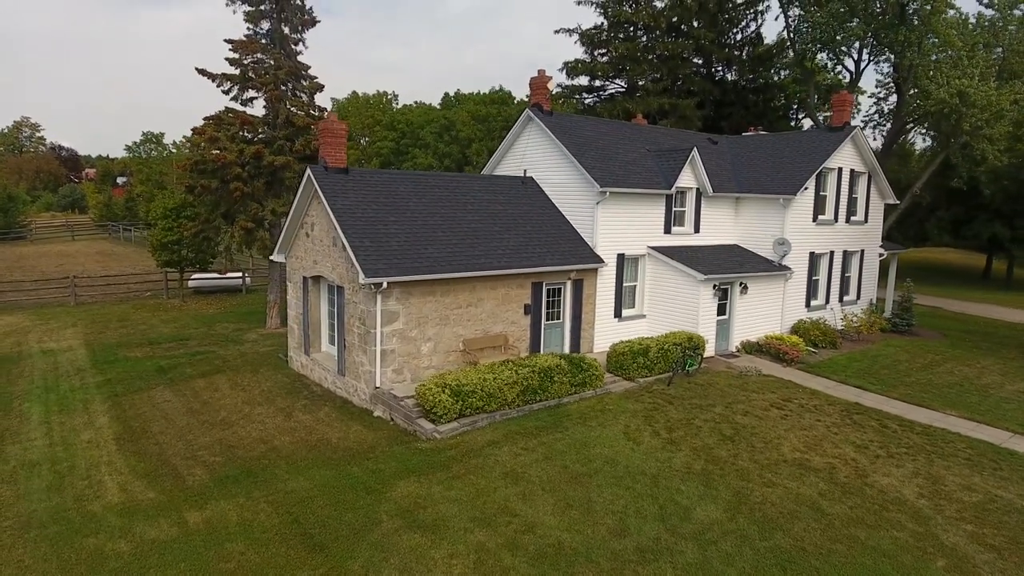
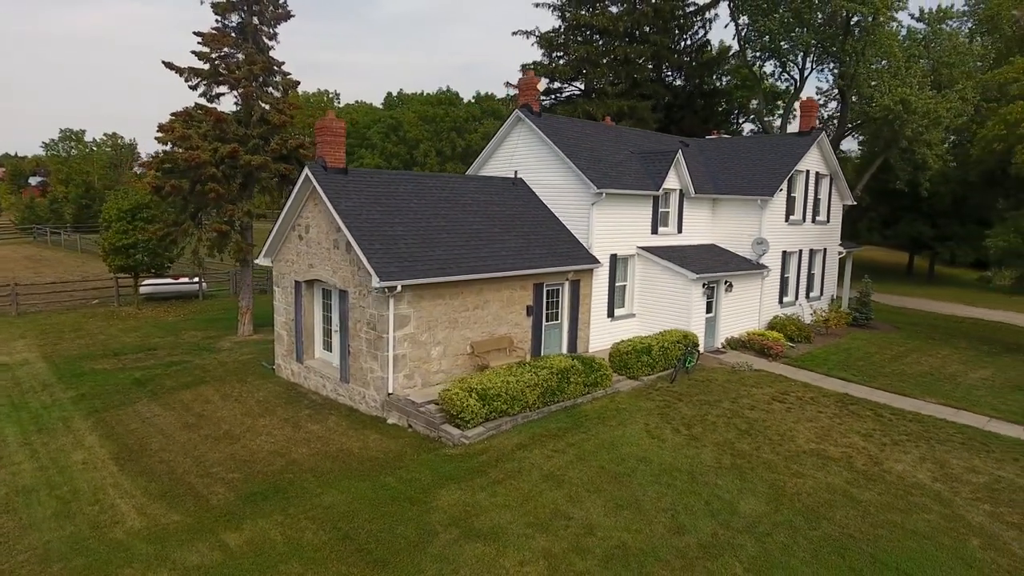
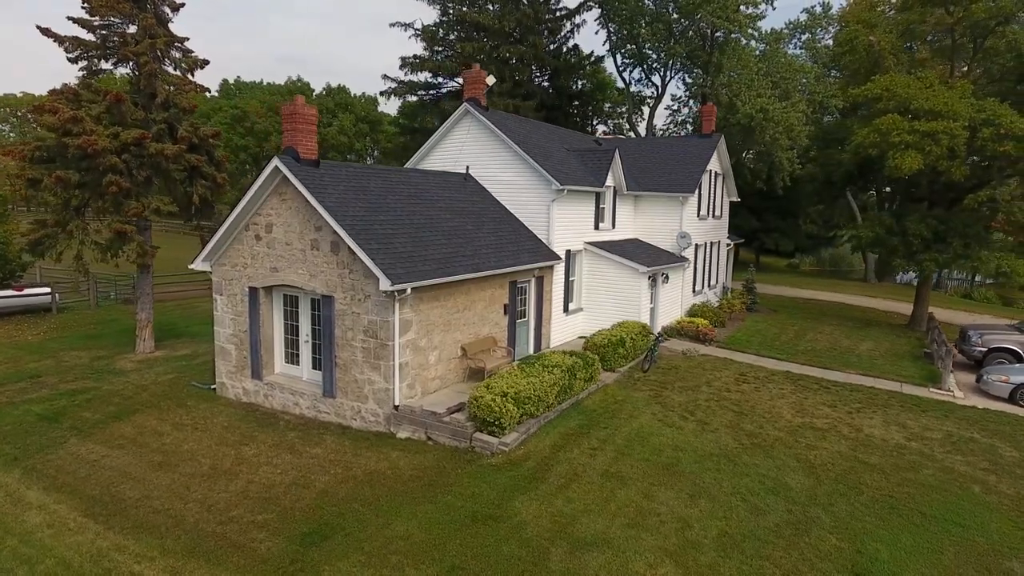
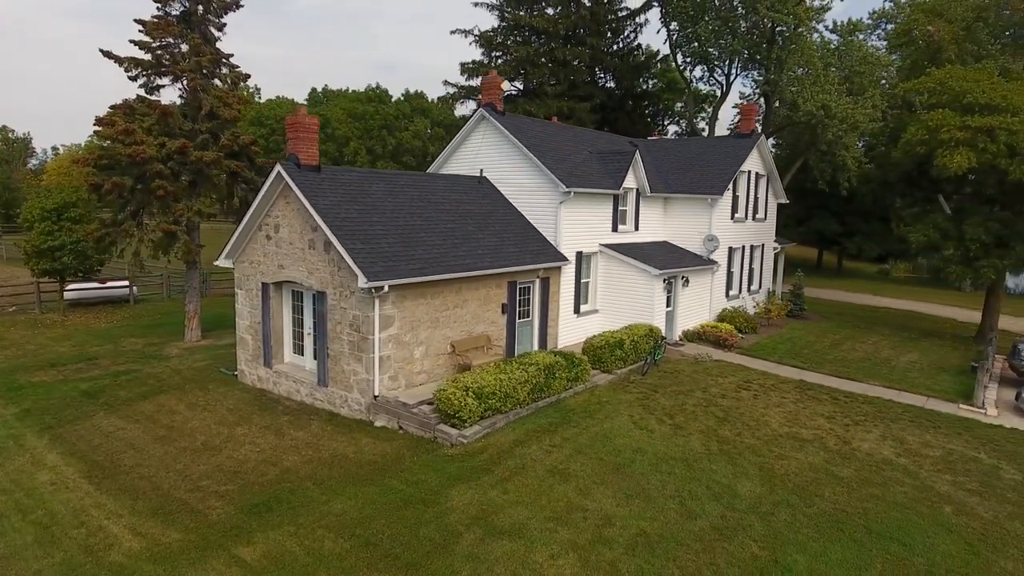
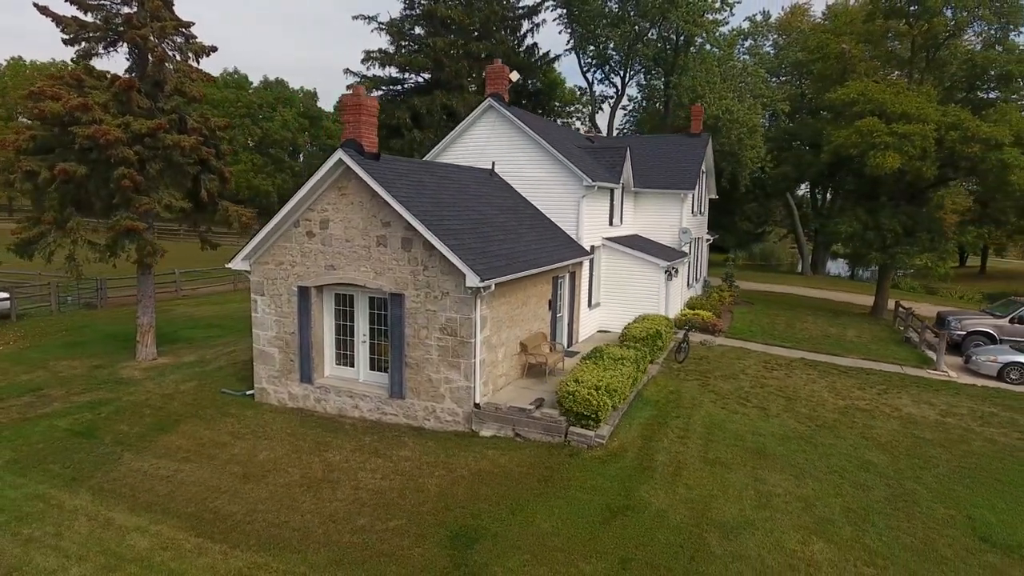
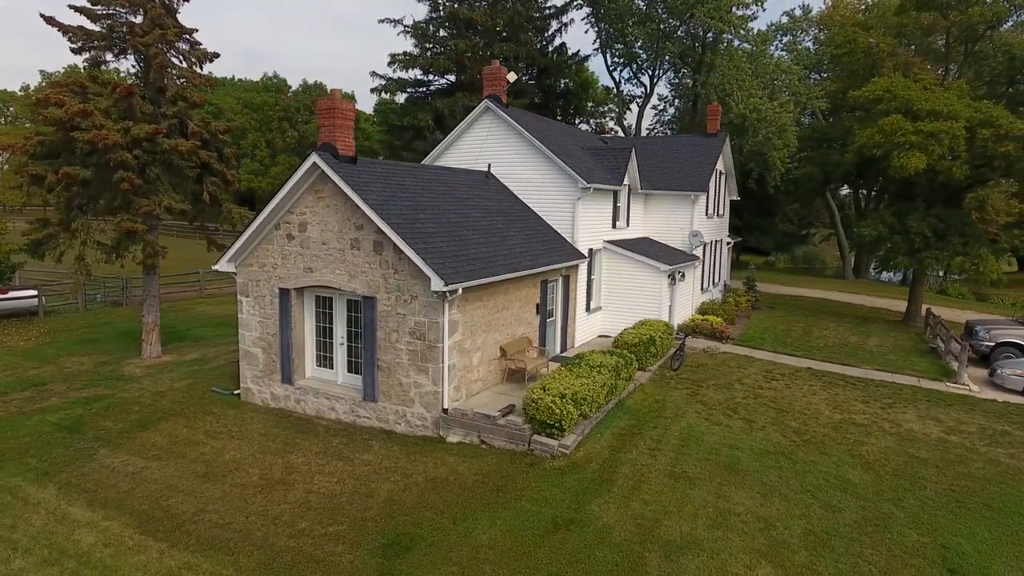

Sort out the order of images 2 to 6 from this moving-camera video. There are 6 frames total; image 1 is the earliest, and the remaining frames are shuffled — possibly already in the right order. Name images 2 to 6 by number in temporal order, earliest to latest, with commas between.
2, 4, 3, 6, 5
